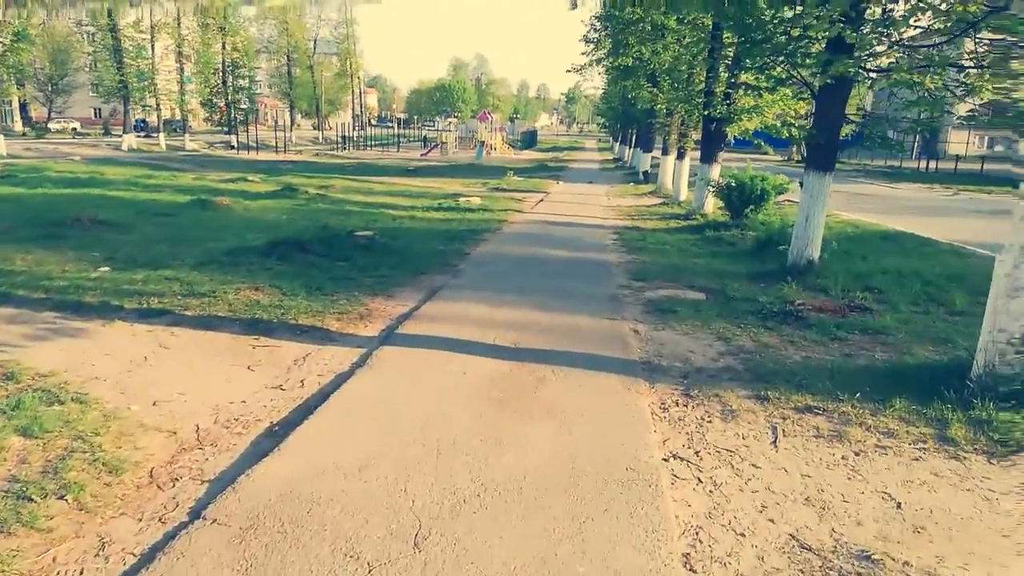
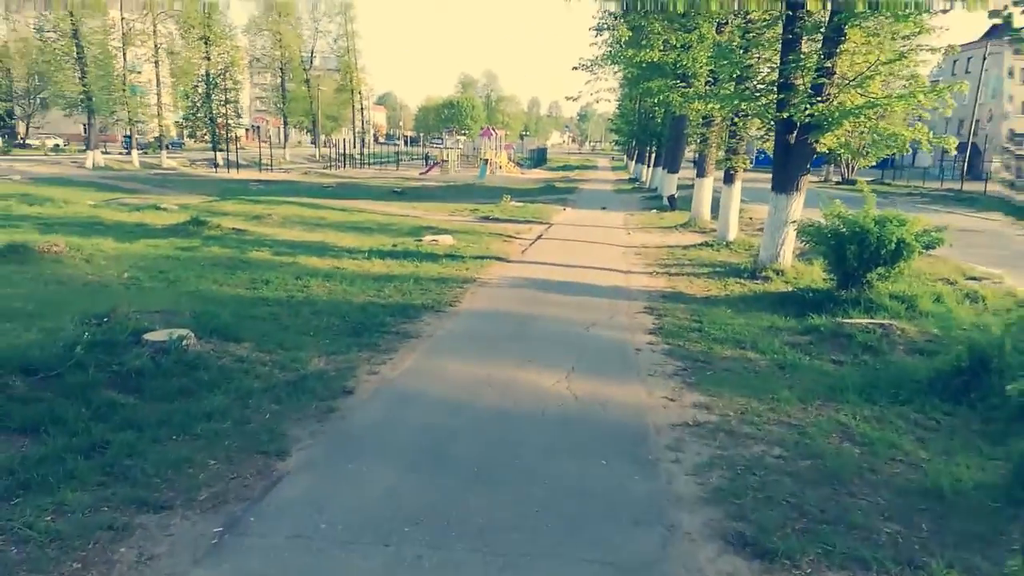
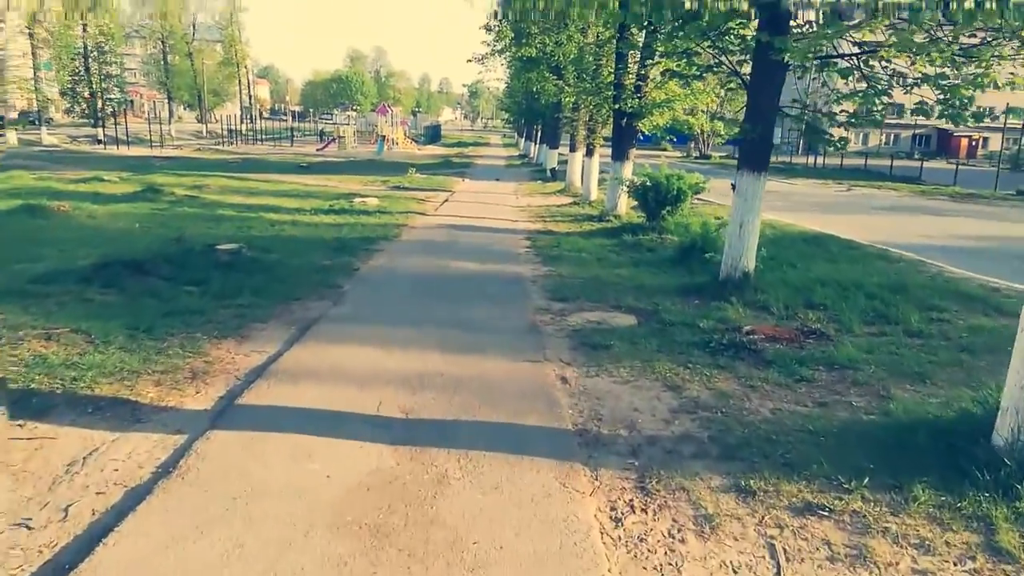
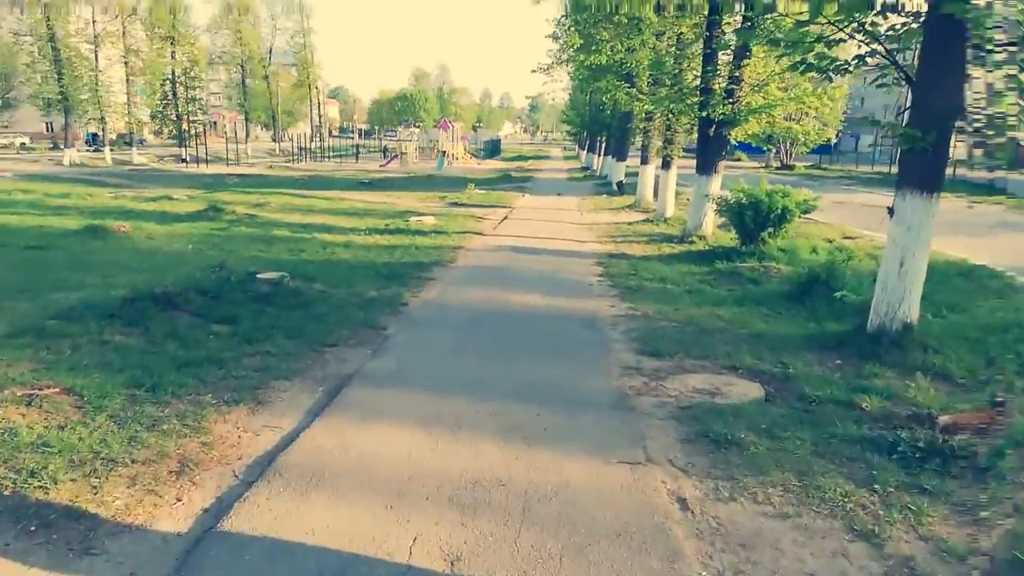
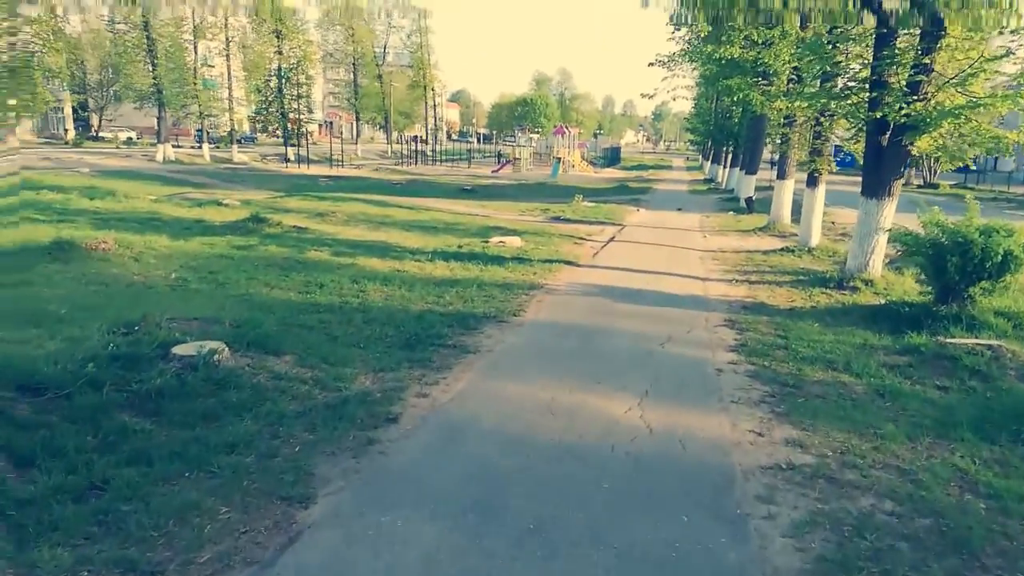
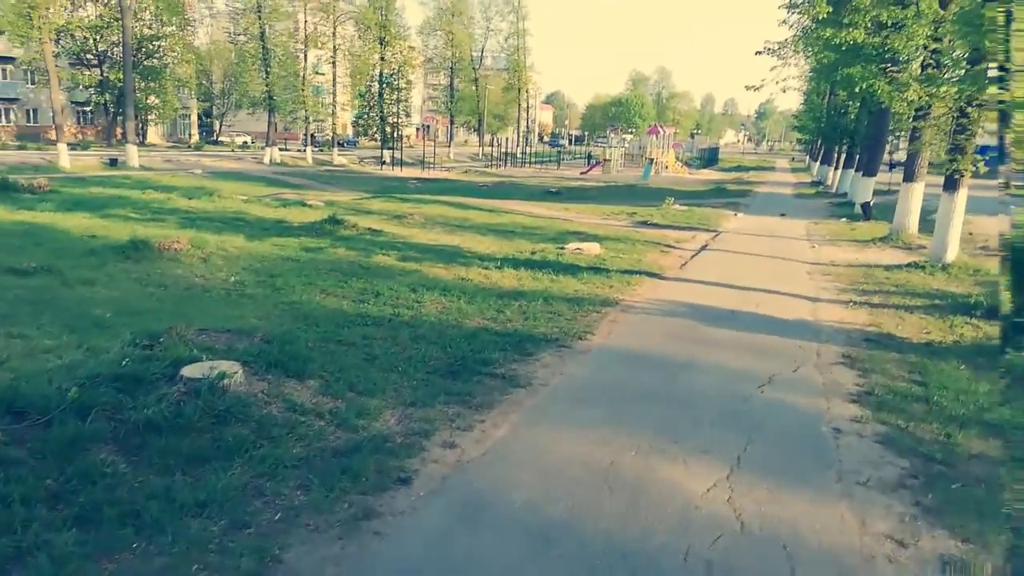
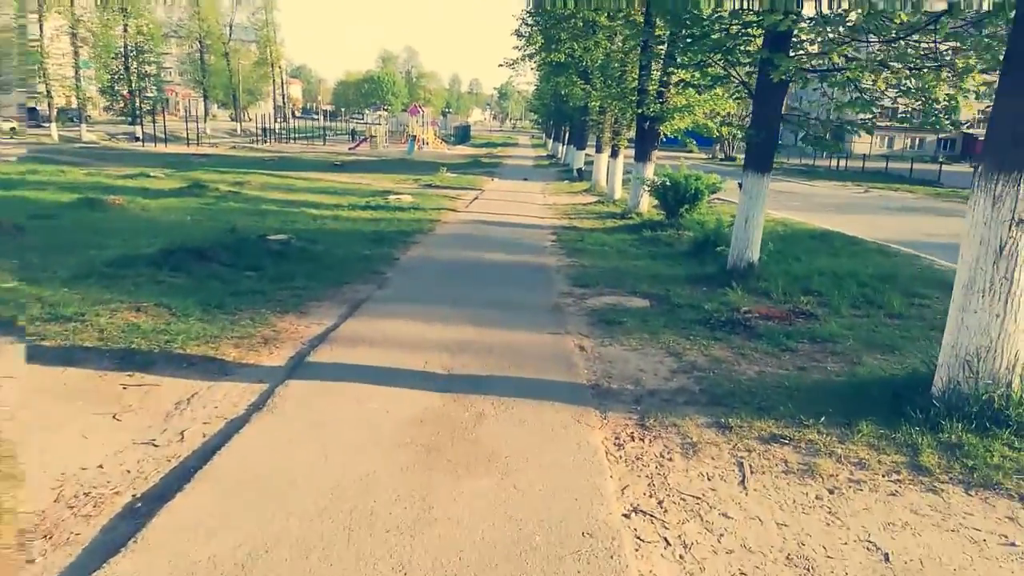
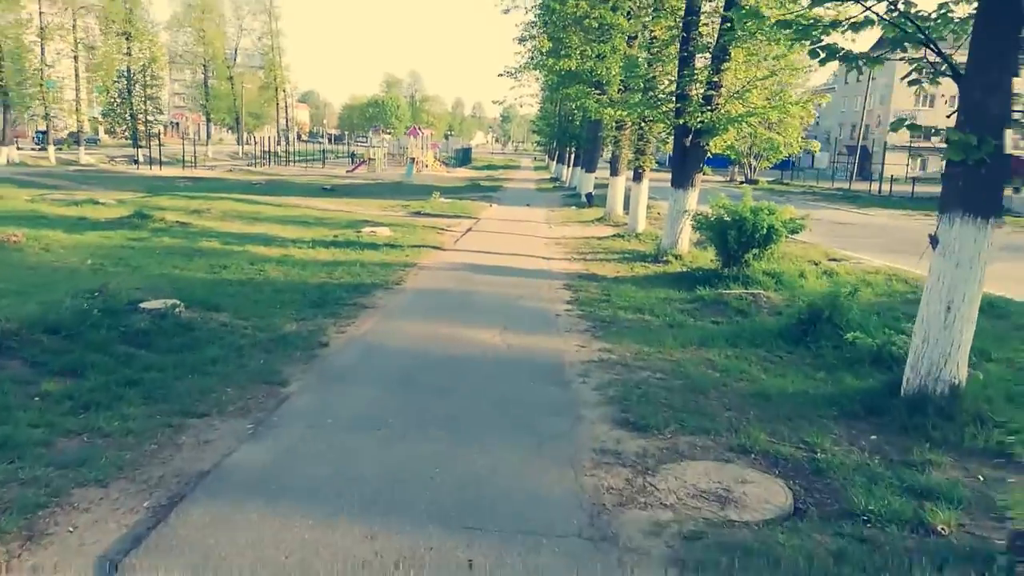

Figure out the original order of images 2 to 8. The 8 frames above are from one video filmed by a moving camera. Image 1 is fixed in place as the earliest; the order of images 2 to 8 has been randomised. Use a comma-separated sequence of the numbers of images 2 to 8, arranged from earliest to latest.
7, 3, 4, 8, 2, 5, 6
